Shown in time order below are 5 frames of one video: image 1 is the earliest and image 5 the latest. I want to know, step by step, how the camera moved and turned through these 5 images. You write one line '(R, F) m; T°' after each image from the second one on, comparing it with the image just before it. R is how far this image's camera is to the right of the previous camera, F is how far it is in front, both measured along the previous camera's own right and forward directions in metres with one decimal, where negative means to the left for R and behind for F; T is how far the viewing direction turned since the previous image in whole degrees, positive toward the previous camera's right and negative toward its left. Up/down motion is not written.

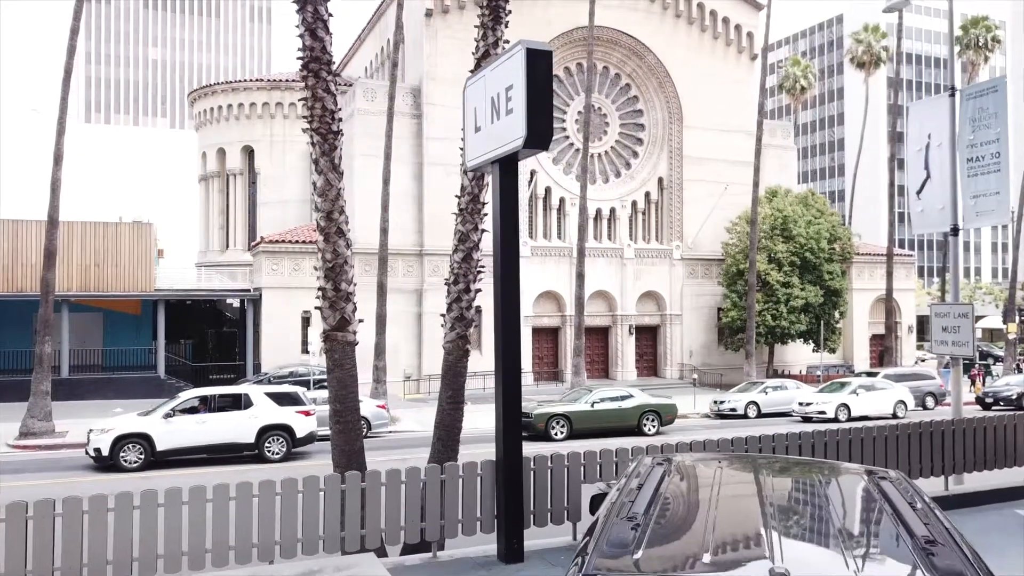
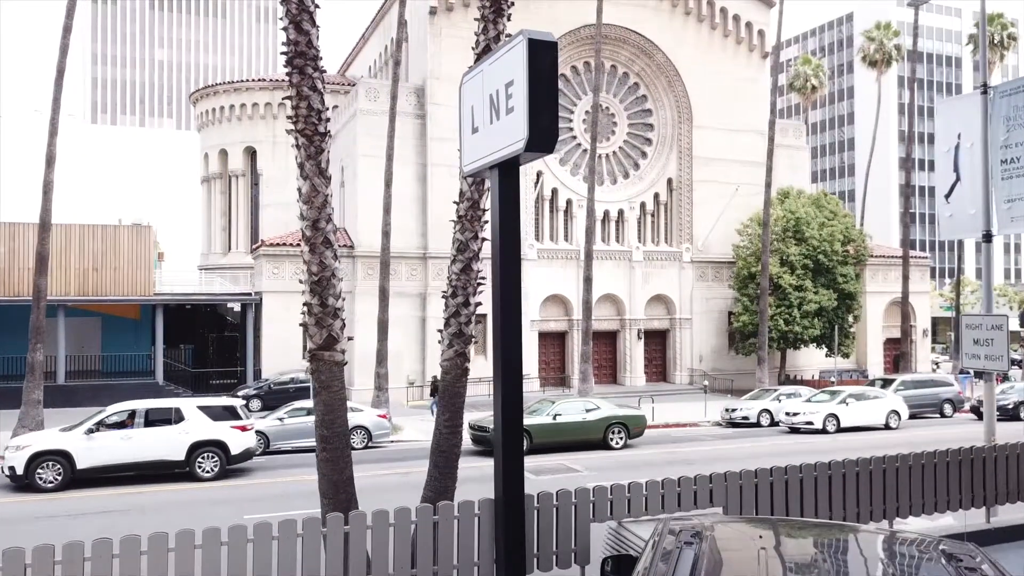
(0.0, +0.7) m; -1°
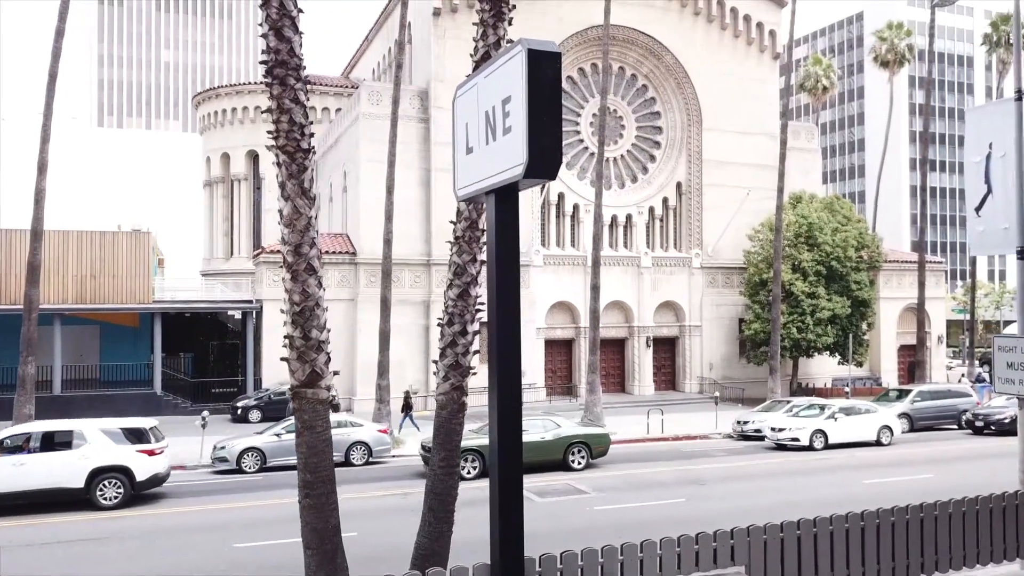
(+0.1, +0.7) m; -1°
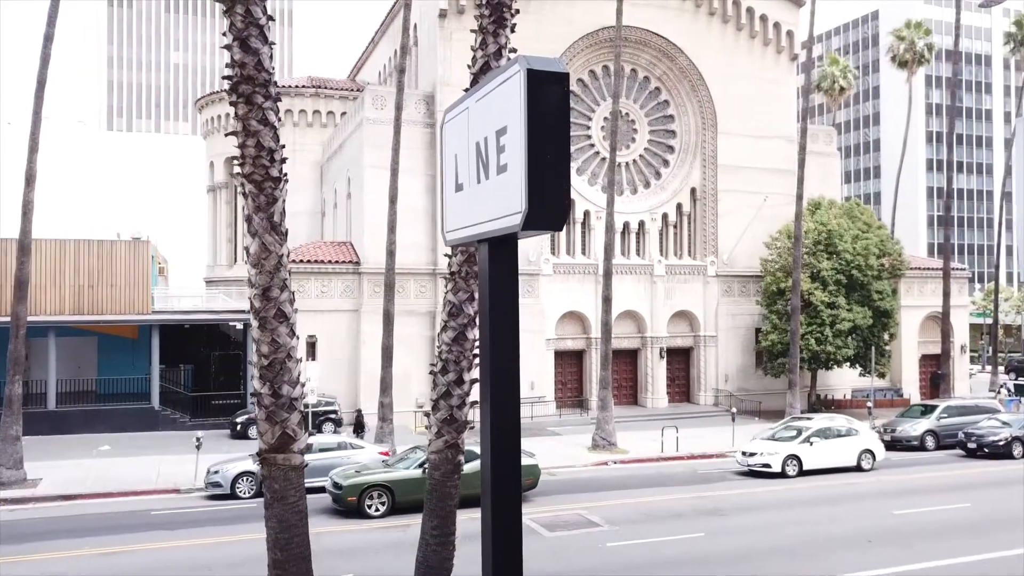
(+0.1, +1.0) m; -1°
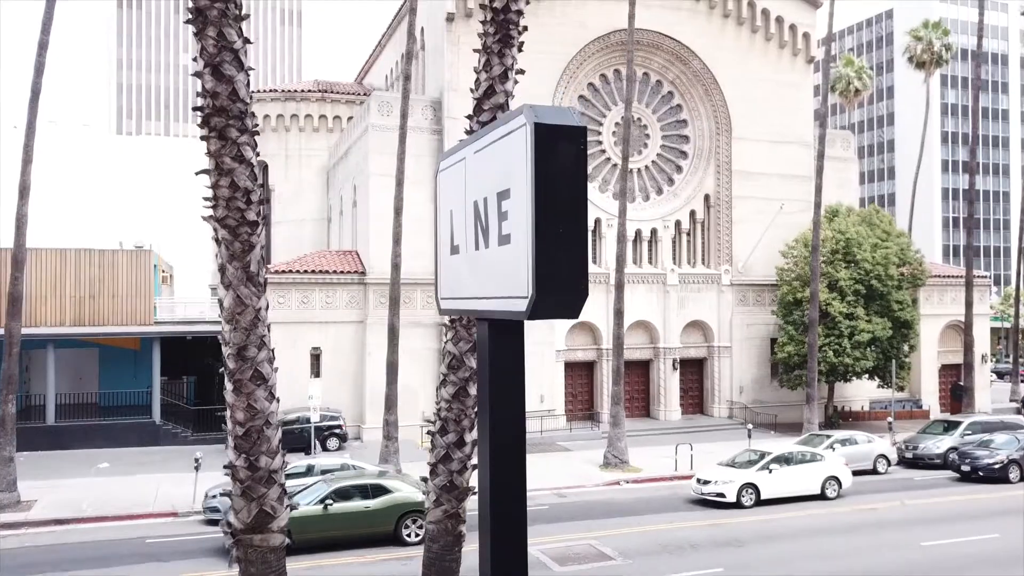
(0.0, +0.7) m; -1°
